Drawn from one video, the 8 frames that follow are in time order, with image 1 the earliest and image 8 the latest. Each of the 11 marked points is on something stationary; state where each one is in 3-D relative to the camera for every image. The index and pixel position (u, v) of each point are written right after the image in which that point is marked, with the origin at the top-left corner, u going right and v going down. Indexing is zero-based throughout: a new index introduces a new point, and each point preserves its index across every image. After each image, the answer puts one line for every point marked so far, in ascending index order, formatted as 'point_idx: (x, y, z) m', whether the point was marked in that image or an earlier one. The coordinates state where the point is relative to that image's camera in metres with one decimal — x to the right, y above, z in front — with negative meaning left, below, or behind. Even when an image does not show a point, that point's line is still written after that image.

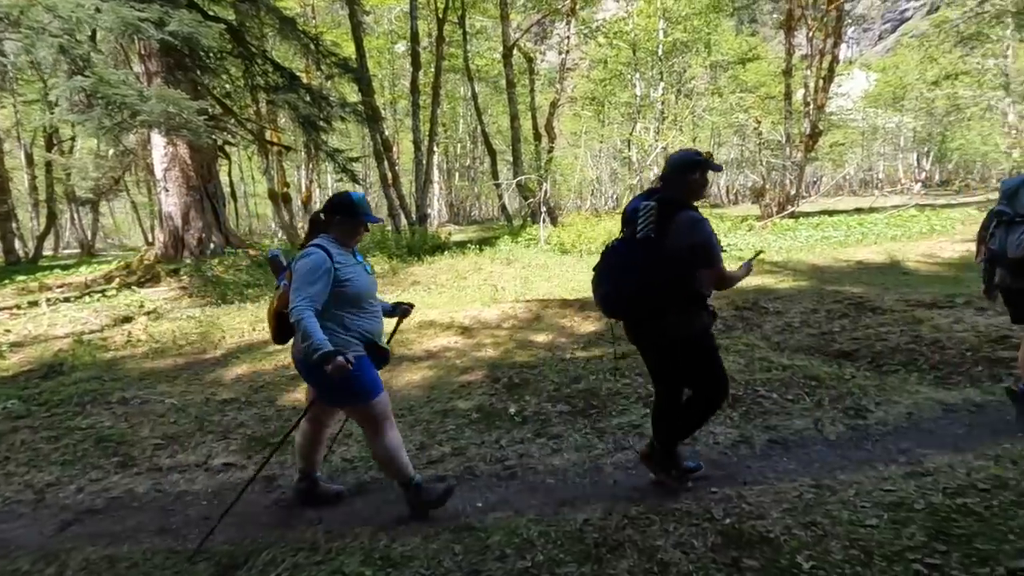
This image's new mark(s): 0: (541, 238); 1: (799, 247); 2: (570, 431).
0: (+1.0, +1.7, +18.1) m
1: (+7.6, +1.1, +14.2) m
2: (+0.5, -1.2, +4.3) m
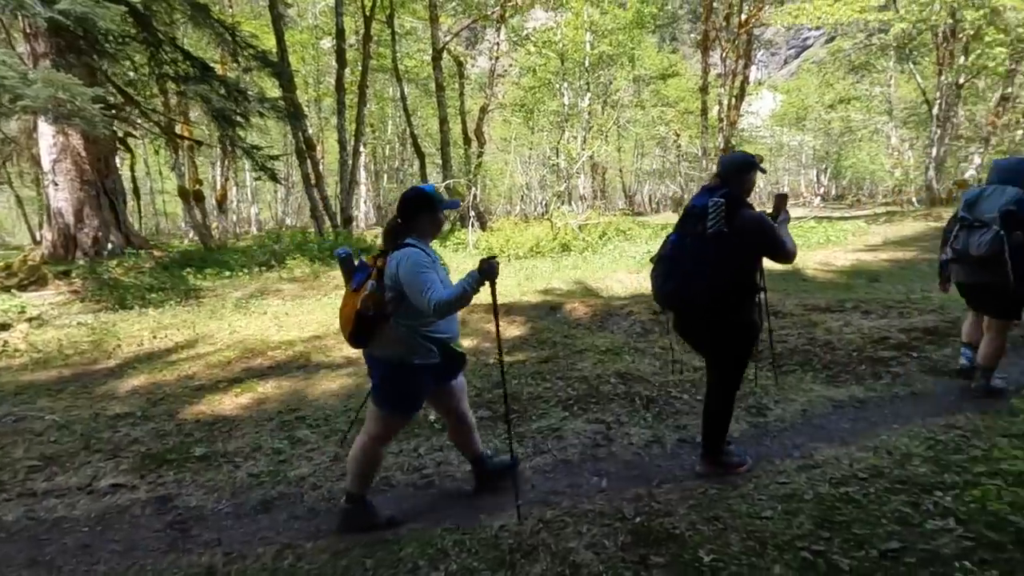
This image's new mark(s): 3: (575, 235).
0: (-1.4, +1.5, +18.1) m
1: (+5.6, +0.9, +15.1) m
2: (-0.2, -1.2, +4.3) m
3: (+2.1, +1.7, +17.5) m
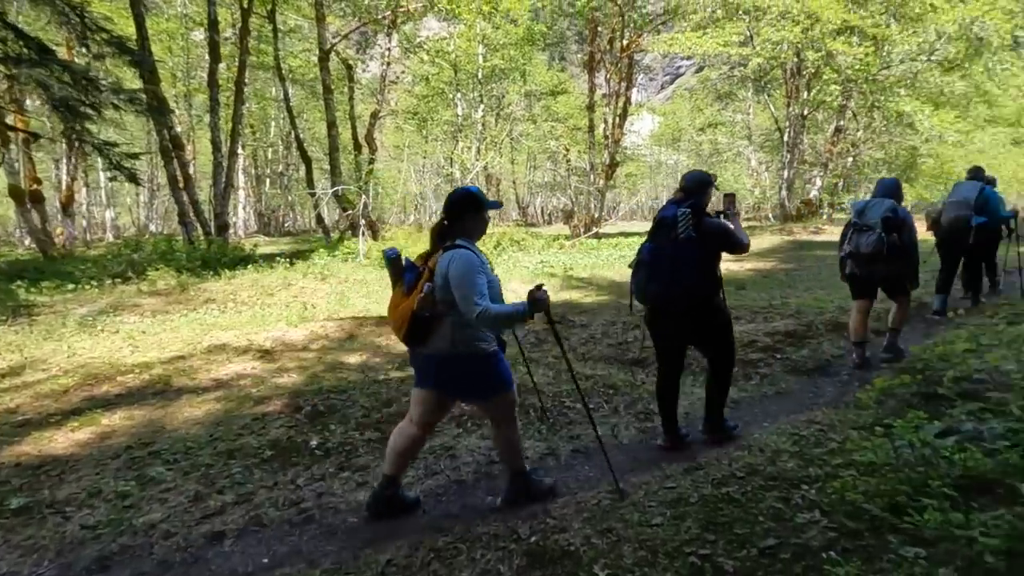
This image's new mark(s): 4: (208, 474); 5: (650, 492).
0: (-4.9, +1.2, +17.3) m
1: (+2.6, +0.7, +15.7) m
2: (-1.0, -1.3, +4.0) m
3: (-1.4, +1.4, +17.4) m
4: (-2.2, -1.4, +3.9) m
5: (+0.9, -1.3, +3.4) m
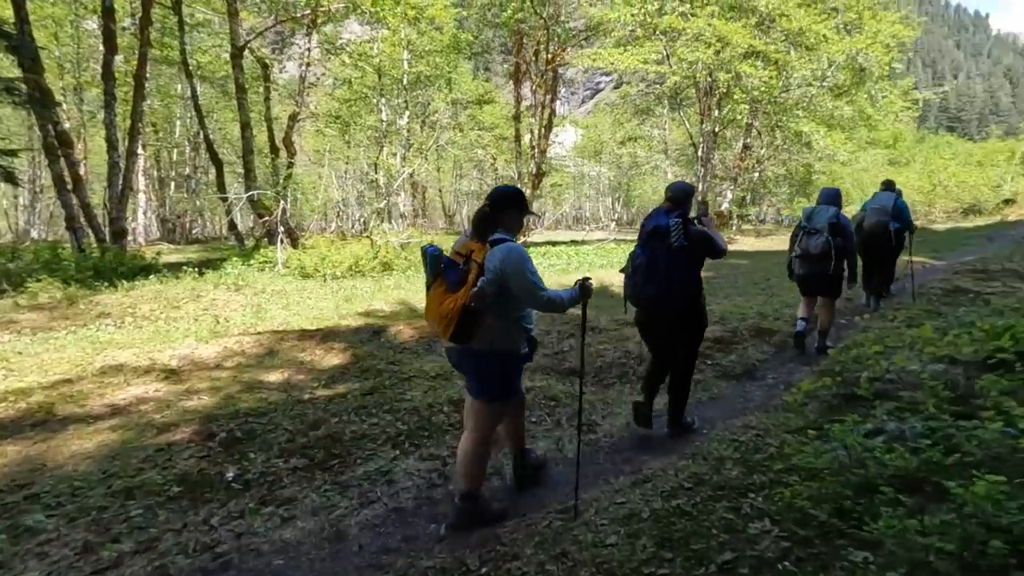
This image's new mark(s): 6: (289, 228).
0: (-7.1, +0.8, +16.3) m
1: (+0.5, +0.4, +15.7) m
2: (-1.4, -1.4, +3.7) m
3: (-3.6, +1.1, +16.9) m
4: (-2.6, -1.4, +3.4) m
5: (+0.5, -1.4, +3.3) m
6: (-8.1, +2.2, +19.4) m
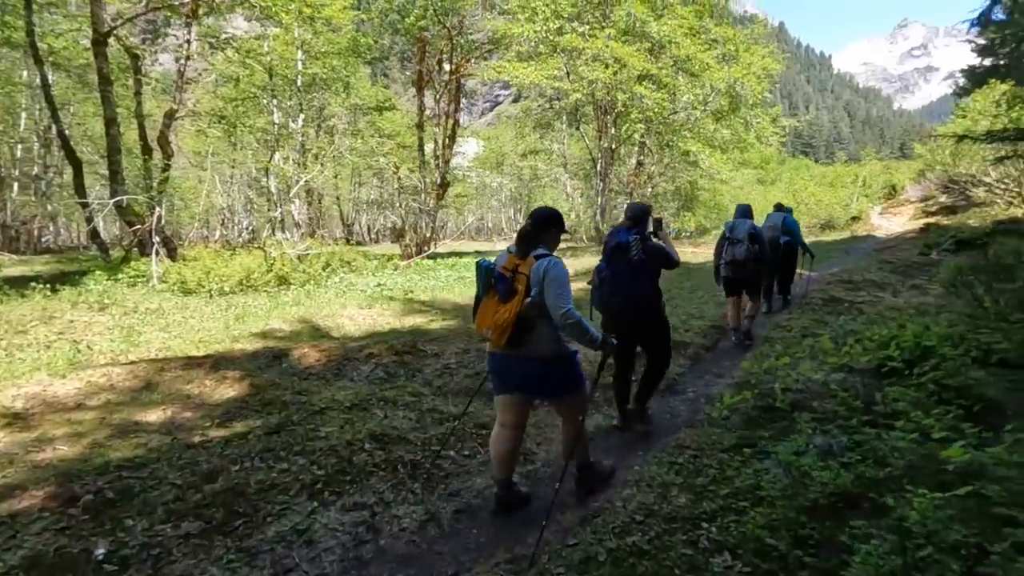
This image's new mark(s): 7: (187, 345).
0: (-9.7, +0.4, +14.5) m
1: (-2.1, +0.1, +15.3) m
2: (-1.7, -1.6, +3.0) m
3: (-6.4, +0.6, +15.7) m
4: (-2.9, -1.6, +2.5) m
5: (+0.2, -1.5, +3.0) m
6: (-11.2, +1.6, +17.3) m
7: (-5.3, -0.9, +8.7) m
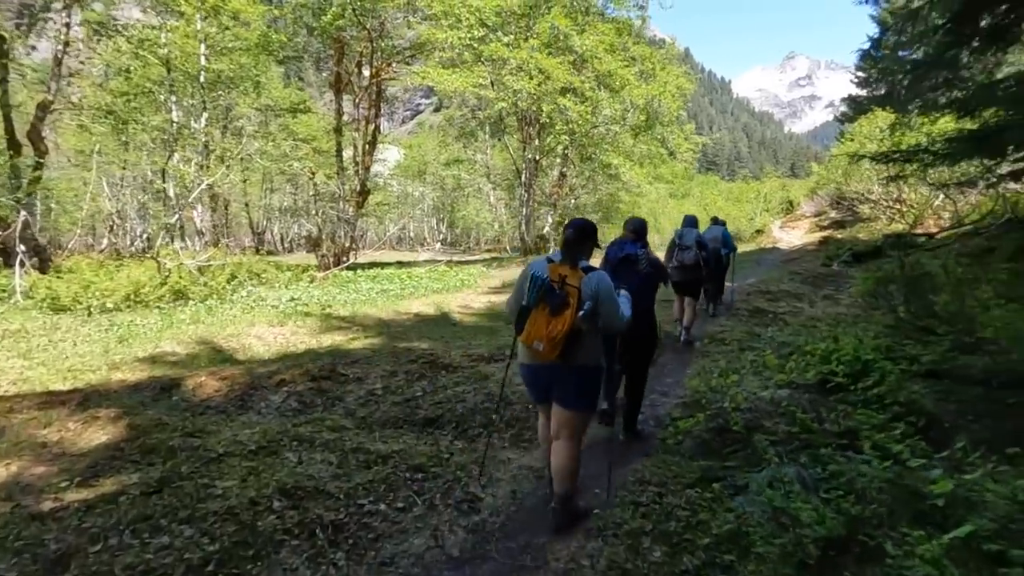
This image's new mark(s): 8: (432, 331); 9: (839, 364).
0: (-11.5, 0.0, +12.4) m
1: (-4.0, -0.3, +14.3) m
2: (-1.9, -1.7, +2.2) m
3: (-8.4, +0.2, +14.1) m
4: (-3.0, -1.8, +1.5) m
5: (0.0, -1.6, +2.5) m
6: (-13.4, +1.2, +15.0) m
7: (-6.3, -1.2, +7.3) m
8: (-1.6, -0.8, +10.3) m
9: (+3.6, -0.8, +5.8) m
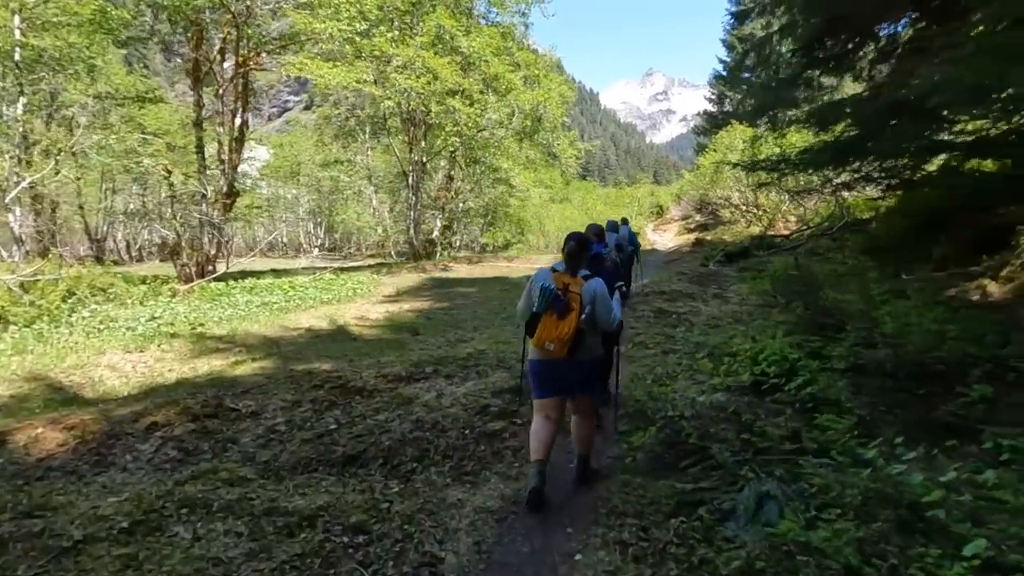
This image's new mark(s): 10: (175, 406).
0: (-13.3, -0.6, +9.1) m
1: (-6.4, -0.6, +12.6) m
2: (-1.7, -1.8, +1.2) m
3: (-10.6, -0.2, +11.5) m
4: (-2.6, -1.9, +0.3) m
5: (+0.1, -1.7, +1.9) m
6: (-15.7, +0.6, +11.3) m
7: (-7.1, -1.5, +5.3) m
8: (-3.2, -1.1, +9.3) m
9: (+2.8, -0.8, +6.0) m
10: (-3.8, -1.3, +6.0) m
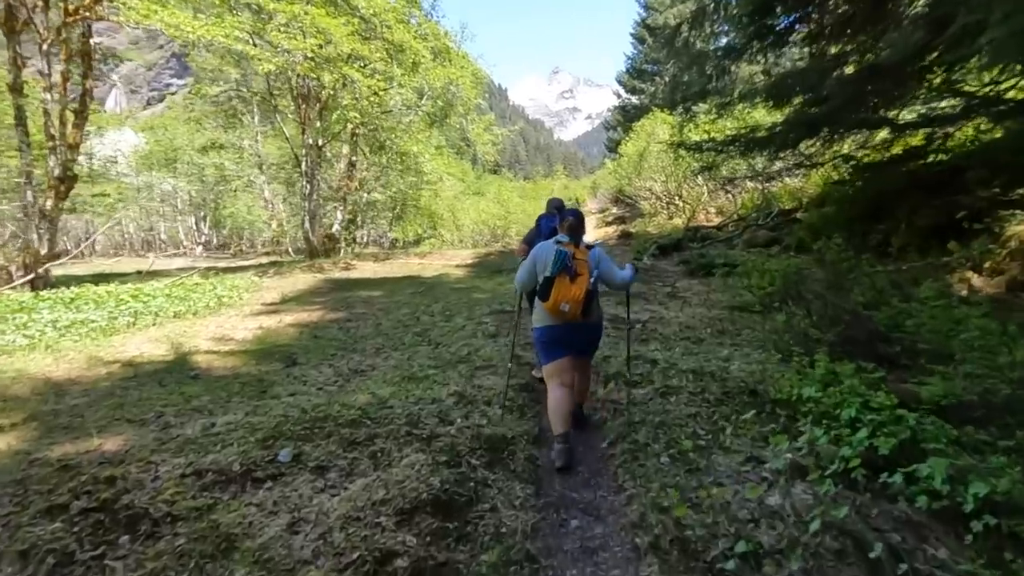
0: (-14.1, -1.0, +4.1) m
1: (-7.9, -0.9, +8.6) m
2: (-1.4, -2.1, -1.8) m
3: (-11.8, -0.6, +6.9) m
4: (-2.1, -2.2, -2.8) m
5: (+0.3, -1.9, -0.8) m
6: (-16.9, +0.1, +5.9) m
7: (-7.3, -1.8, +1.3) m
8: (-4.1, -1.3, +5.9) m
9: (+2.3, -0.9, +3.6) m
10: (-4.2, -1.6, +2.6) m
